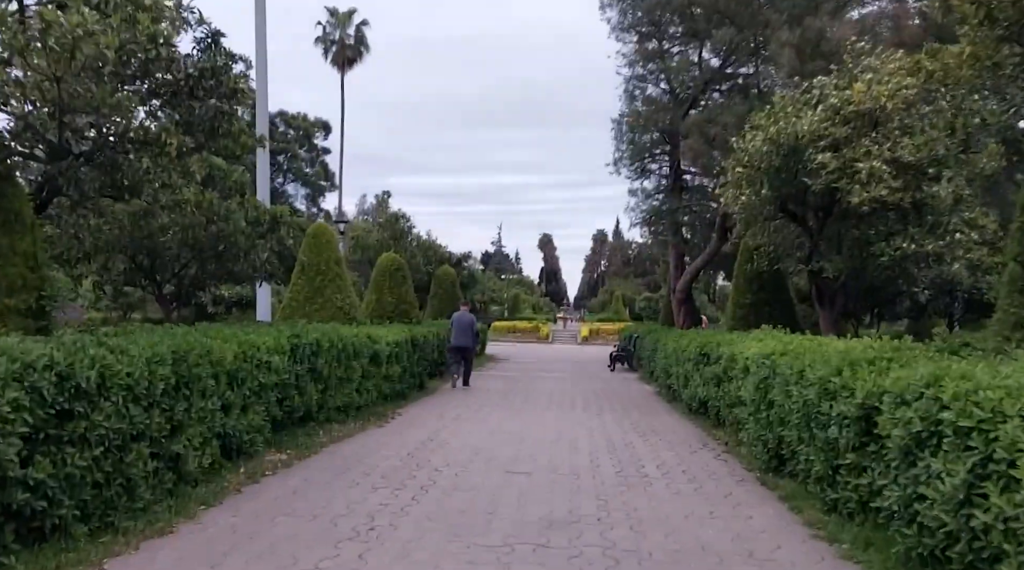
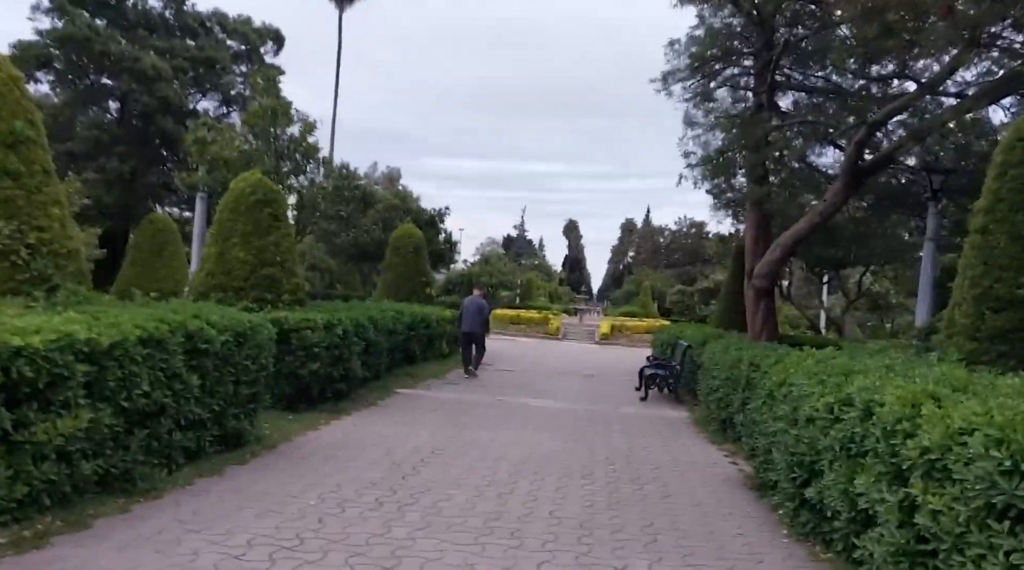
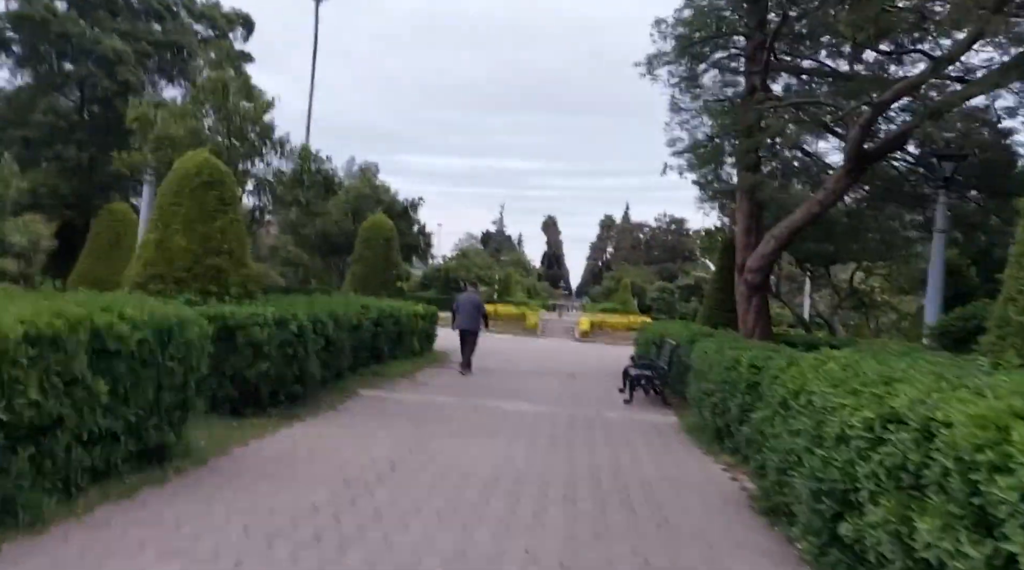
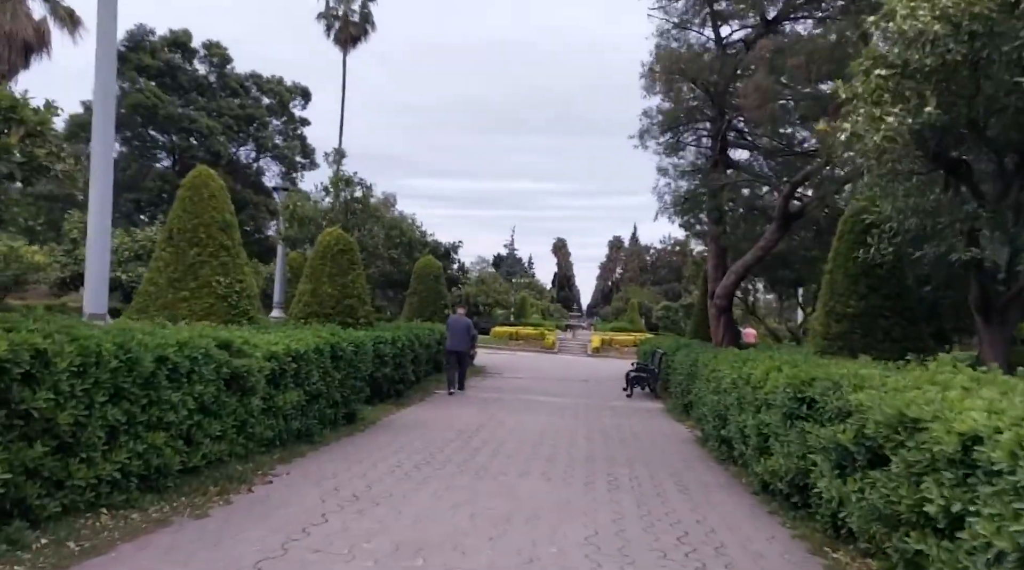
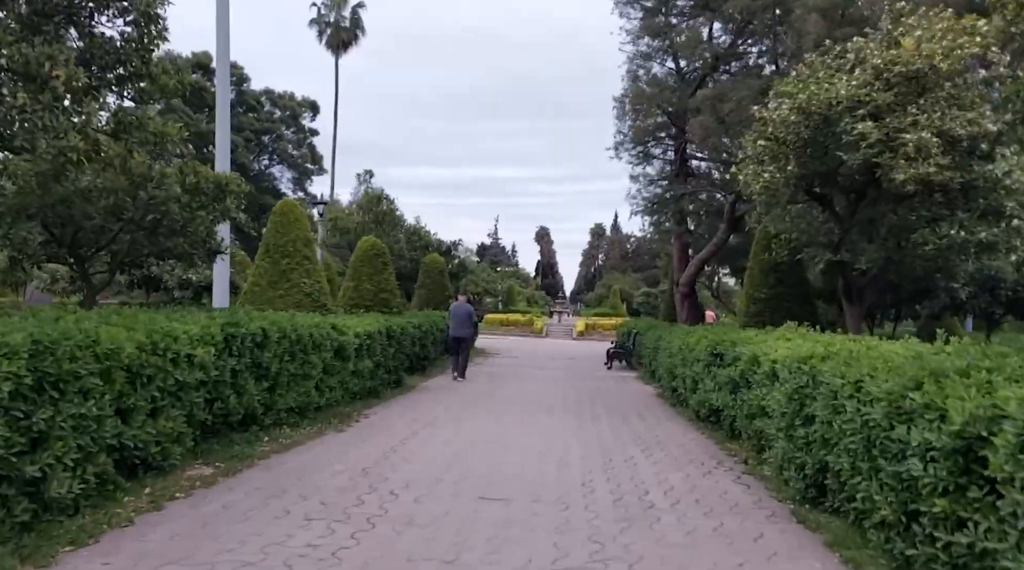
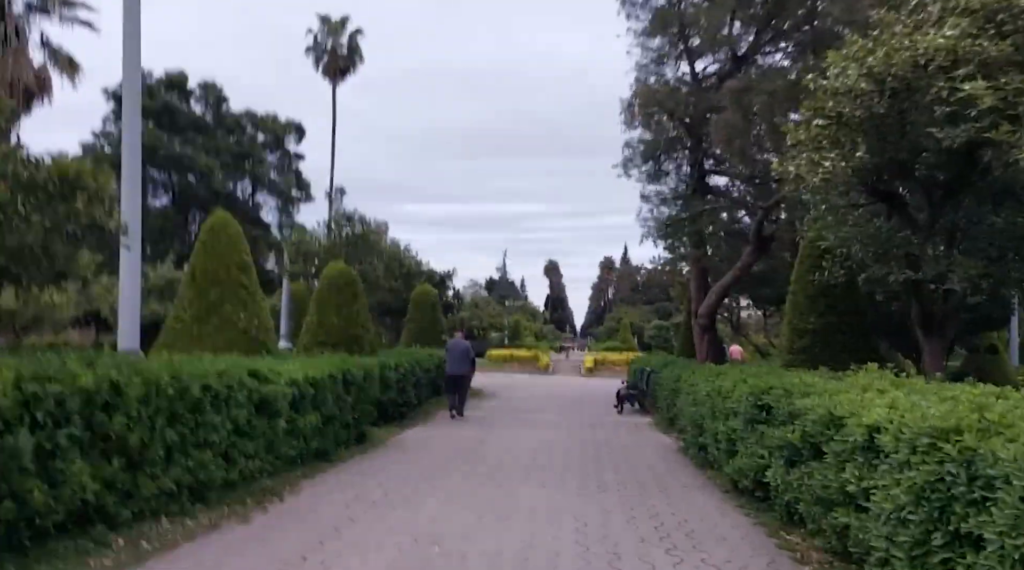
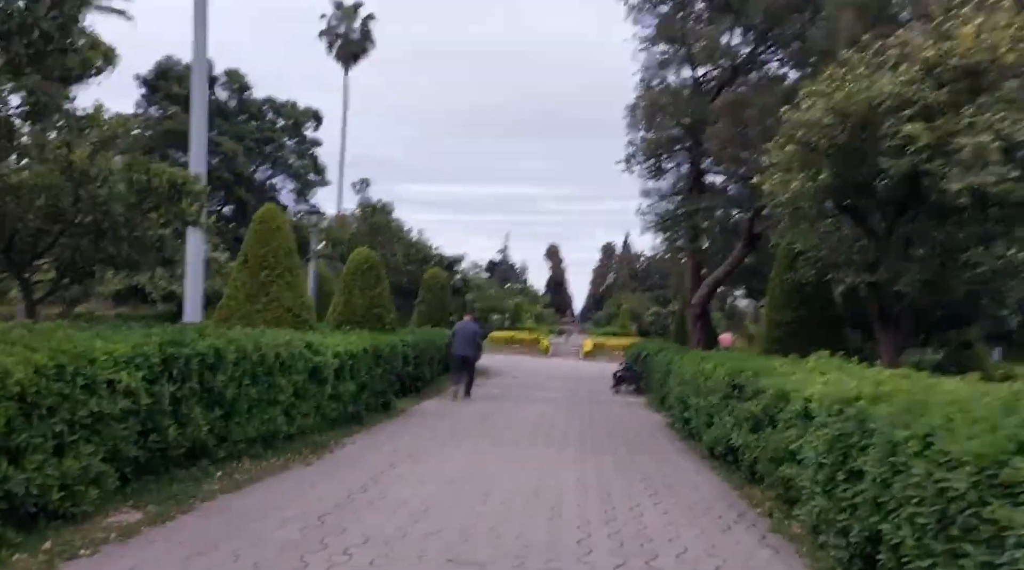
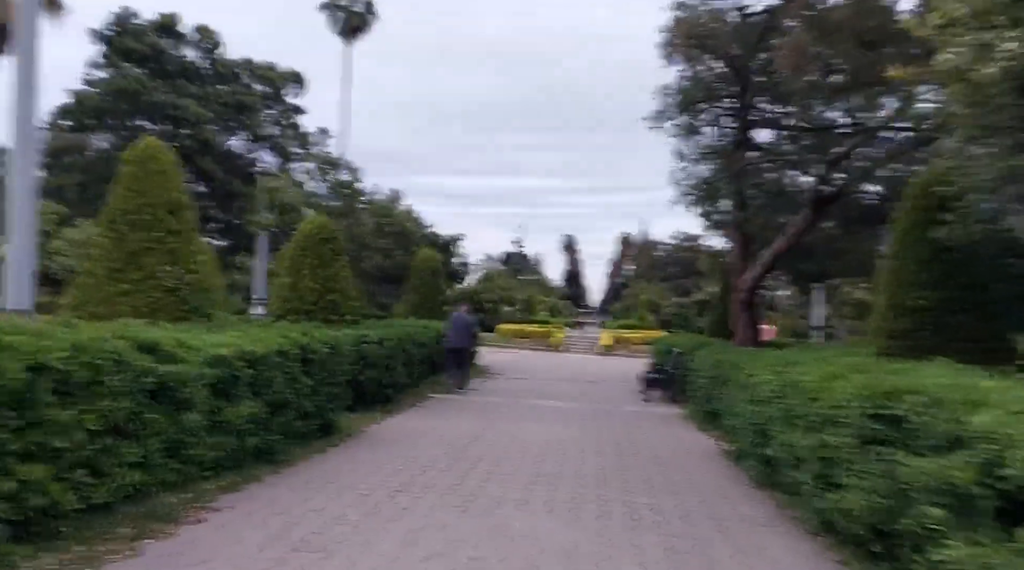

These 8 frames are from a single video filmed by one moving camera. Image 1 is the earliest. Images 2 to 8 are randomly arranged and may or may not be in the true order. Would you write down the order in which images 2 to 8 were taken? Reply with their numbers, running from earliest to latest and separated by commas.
5, 7, 6, 4, 8, 2, 3
